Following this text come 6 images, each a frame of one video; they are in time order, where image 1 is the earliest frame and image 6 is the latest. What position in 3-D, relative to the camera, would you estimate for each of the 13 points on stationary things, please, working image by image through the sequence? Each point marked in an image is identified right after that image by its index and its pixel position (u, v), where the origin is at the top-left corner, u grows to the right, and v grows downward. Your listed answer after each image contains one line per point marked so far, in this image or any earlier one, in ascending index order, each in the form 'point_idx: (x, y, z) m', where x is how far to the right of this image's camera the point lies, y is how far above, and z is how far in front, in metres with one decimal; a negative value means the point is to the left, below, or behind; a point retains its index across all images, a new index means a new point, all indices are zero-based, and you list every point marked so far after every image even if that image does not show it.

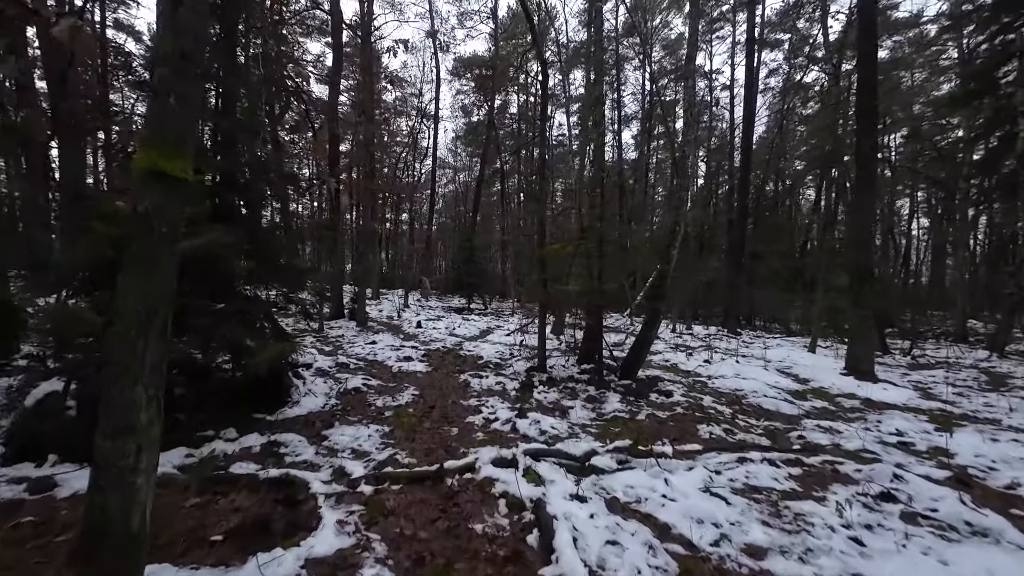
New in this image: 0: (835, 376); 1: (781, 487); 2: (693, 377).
0: (+6.5, -1.8, +8.9) m
1: (+2.4, -1.8, +4.0) m
2: (+3.5, -1.7, +8.6) m
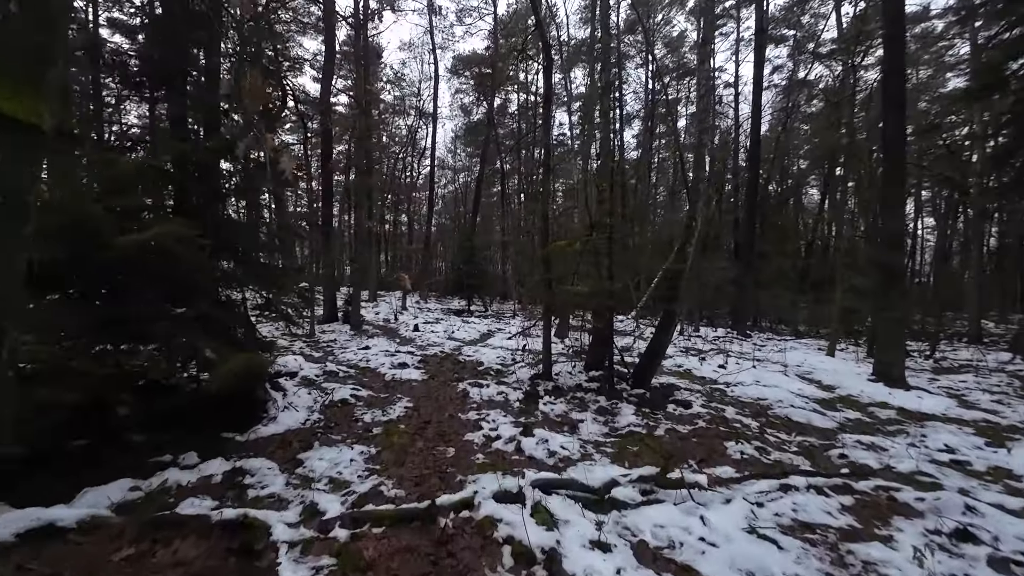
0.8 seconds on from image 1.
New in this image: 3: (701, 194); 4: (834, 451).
0: (+6.5, -1.8, +8.3) m
1: (+2.5, -1.8, +3.4) m
2: (+3.6, -1.7, +7.9) m
3: (+3.2, +1.6, +7.4) m
4: (+3.6, -1.8, +4.9) m
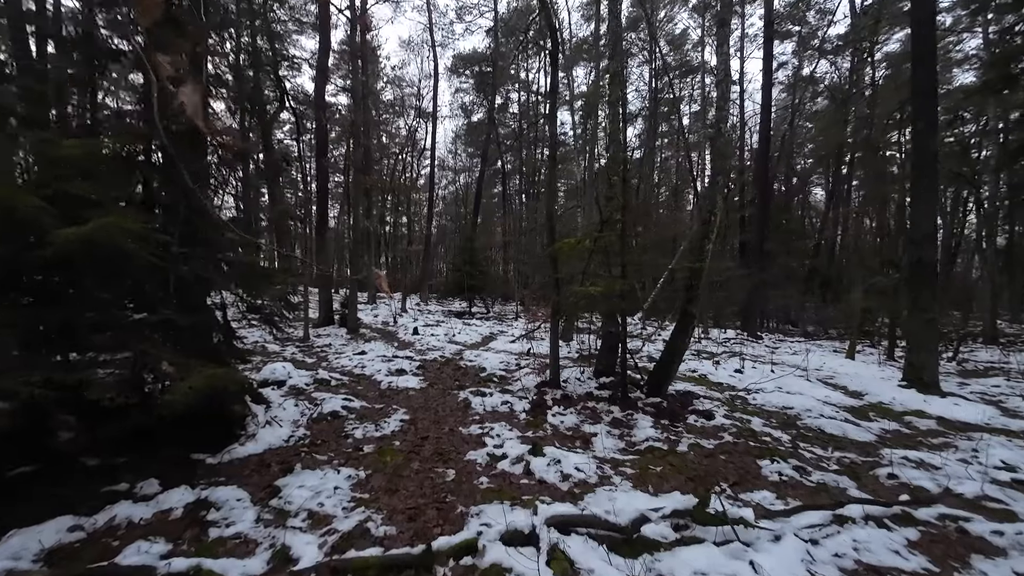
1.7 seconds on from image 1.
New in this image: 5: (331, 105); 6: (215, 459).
0: (+6.6, -1.8, +7.7) m
1: (+2.5, -1.8, +2.8) m
2: (+3.6, -1.7, +7.4) m
3: (+3.2, +1.6, +6.9) m
4: (+3.7, -1.8, +4.4) m
5: (-6.1, +6.1, +15.0) m
6: (-2.6, -1.5, +3.9) m
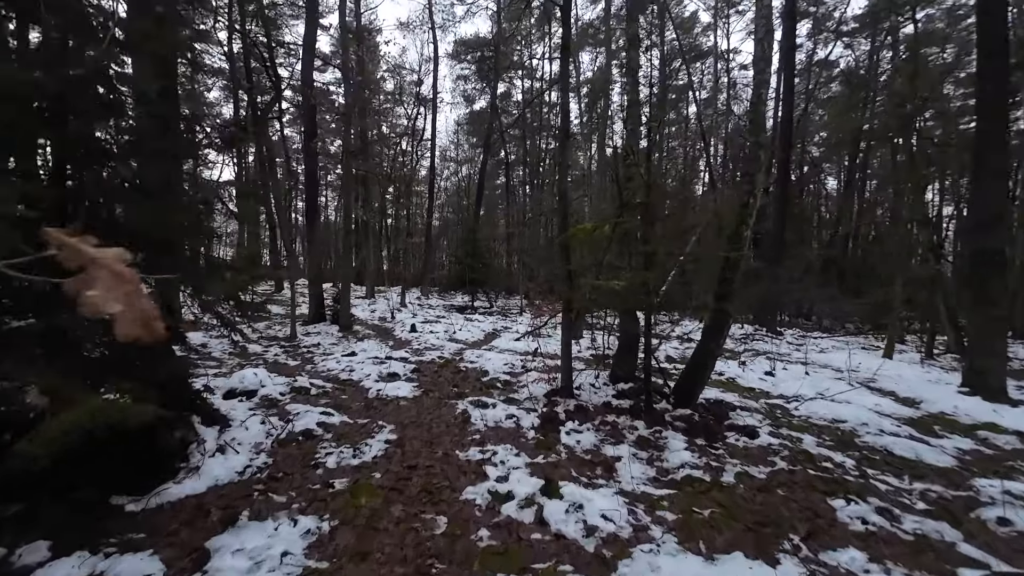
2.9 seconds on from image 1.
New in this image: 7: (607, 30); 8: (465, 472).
0: (+6.7, -1.6, +6.8) m
1: (+2.6, -1.8, +1.9) m
2: (+3.7, -1.6, +6.5) m
3: (+3.3, +1.7, +5.9) m
4: (+3.7, -1.8, +3.5) m
5: (-6.0, +6.3, +14.0) m
6: (-2.6, -1.5, +3.1) m
7: (+1.9, +5.1, +8.8) m
8: (-0.4, -1.6, +3.9) m
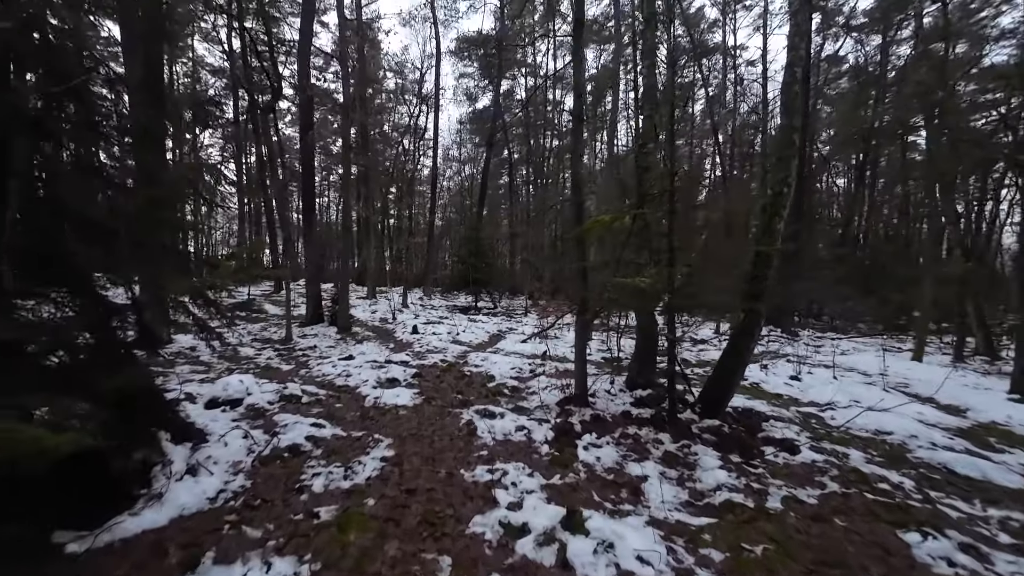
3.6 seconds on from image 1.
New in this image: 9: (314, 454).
0: (+6.8, -1.6, +6.2) m
1: (+2.7, -1.7, +1.4) m
2: (+3.8, -1.6, +6.0) m
3: (+3.4, +1.7, +5.4) m
4: (+3.8, -1.7, +3.0) m
5: (-5.8, +6.3, +13.6) m
6: (-2.5, -1.5, +2.6) m
7: (+2.0, +5.1, +8.2) m
8: (-0.3, -1.6, +3.4) m
9: (-1.8, -1.5, +4.0) m
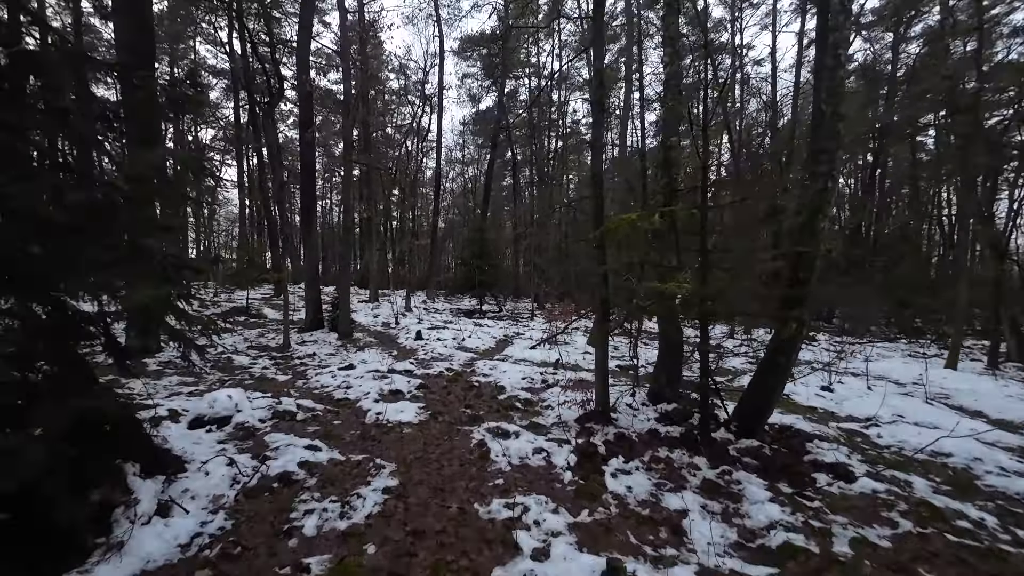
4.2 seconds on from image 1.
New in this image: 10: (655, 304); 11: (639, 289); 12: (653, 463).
0: (+7.0, -1.7, +5.7) m
1: (+2.8, -1.8, +0.9) m
2: (+4.0, -1.7, +5.4) m
3: (+3.6, +1.6, +4.9) m
4: (+4.0, -1.8, +2.5) m
5: (-5.6, +6.2, +13.1) m
6: (-2.3, -1.5, +2.1) m
7: (+2.2, +5.0, +7.8) m
8: (-0.2, -1.6, +2.9) m
9: (-1.6, -1.6, +3.6) m
10: (+1.5, -0.2, +4.8) m
11: (+1.3, -0.1, +4.9) m
12: (+1.3, -1.6, +4.1) m
